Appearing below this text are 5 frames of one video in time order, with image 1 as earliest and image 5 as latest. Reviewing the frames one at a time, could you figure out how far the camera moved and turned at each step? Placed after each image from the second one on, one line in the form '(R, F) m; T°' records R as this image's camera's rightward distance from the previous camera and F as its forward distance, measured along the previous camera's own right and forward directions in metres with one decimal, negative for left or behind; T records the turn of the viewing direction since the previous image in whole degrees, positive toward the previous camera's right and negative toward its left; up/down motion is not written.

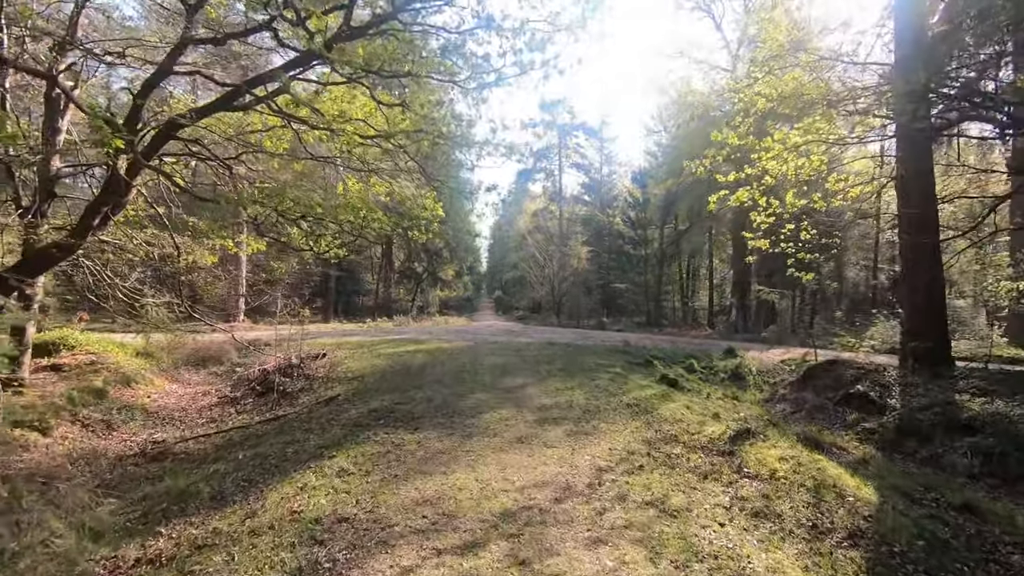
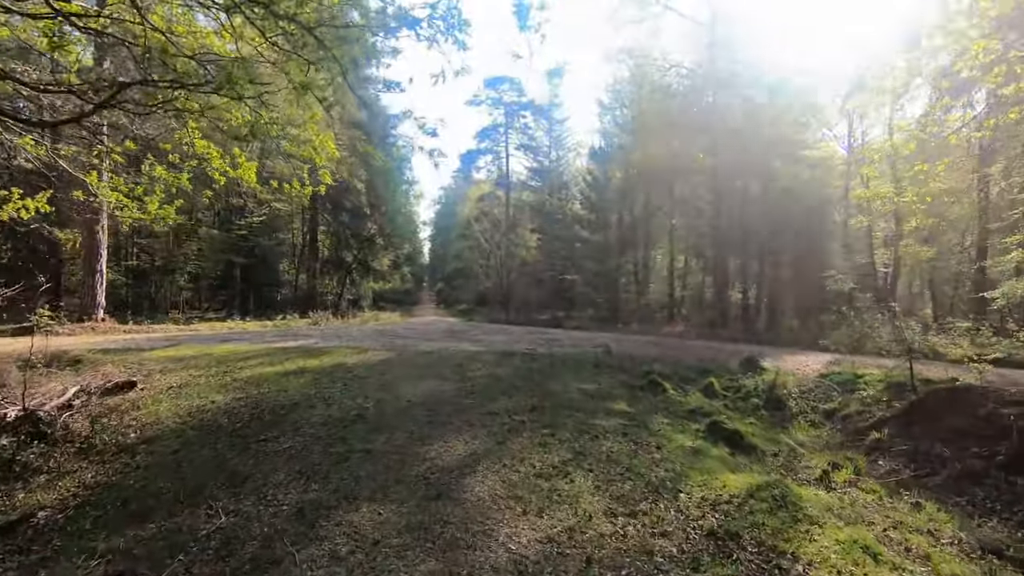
(+0.1, +3.9) m; +6°
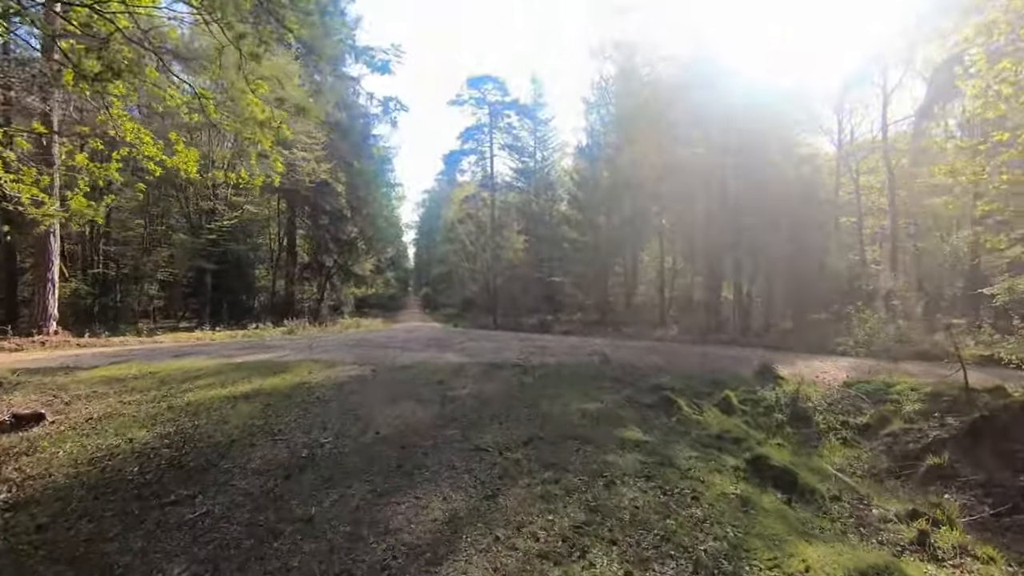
(0.0, +1.0) m; +1°
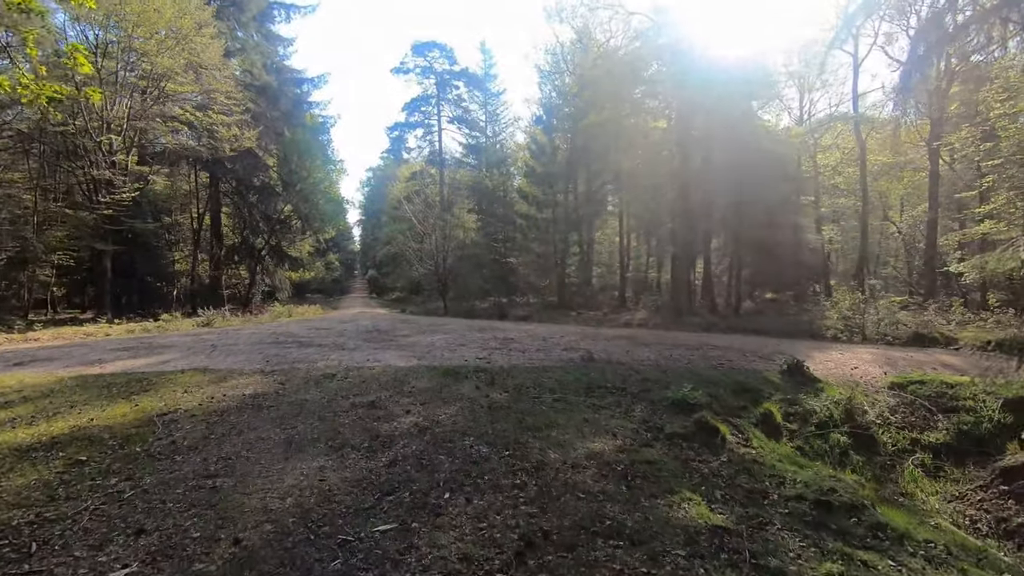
(-0.1, +2.2) m; +5°
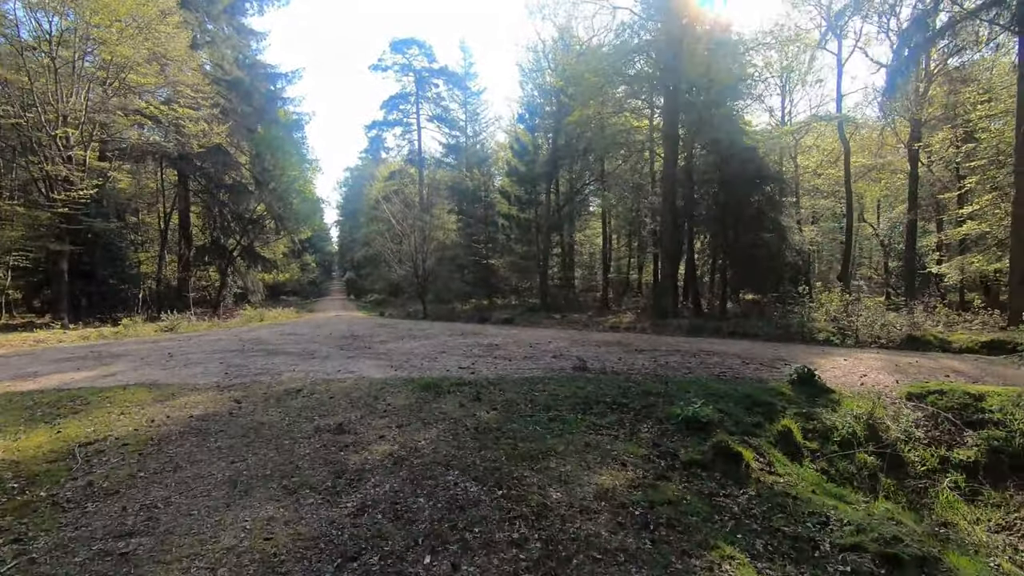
(-0.1, +0.6) m; +2°
